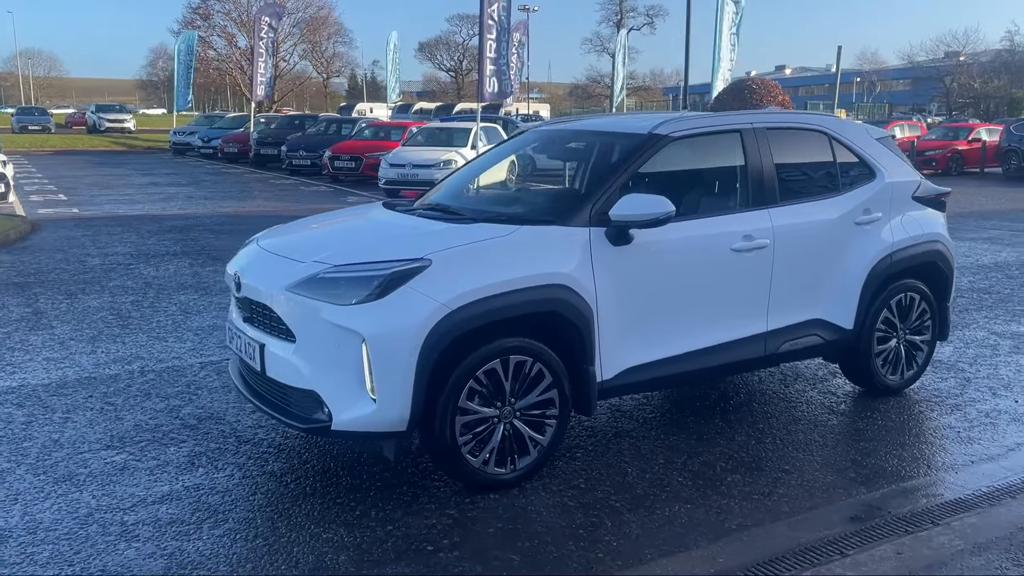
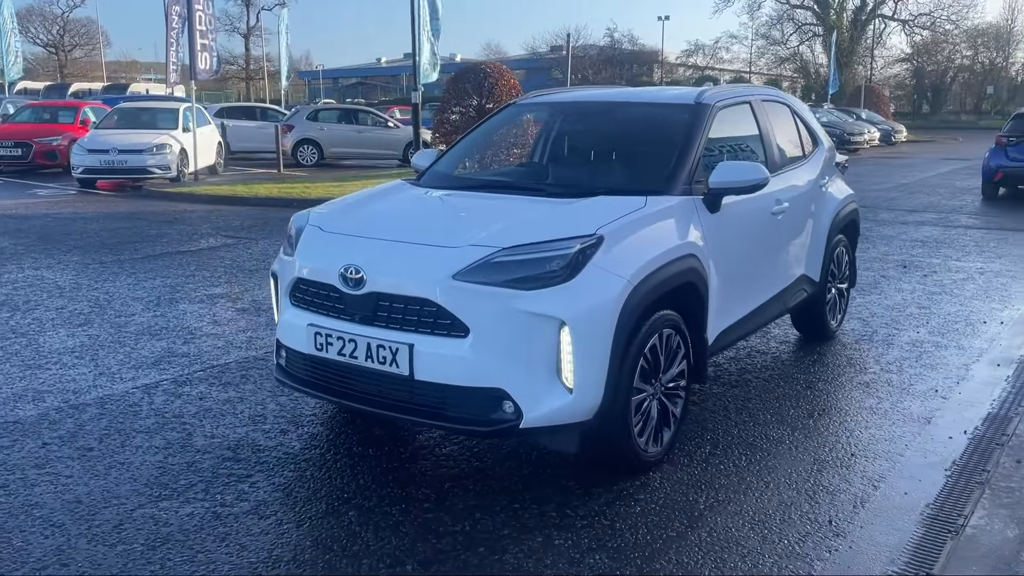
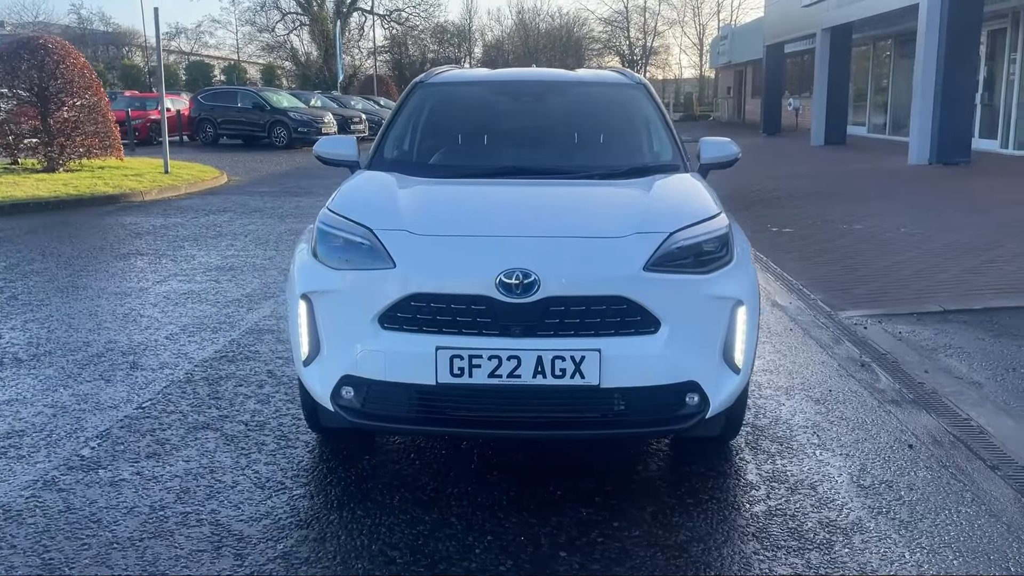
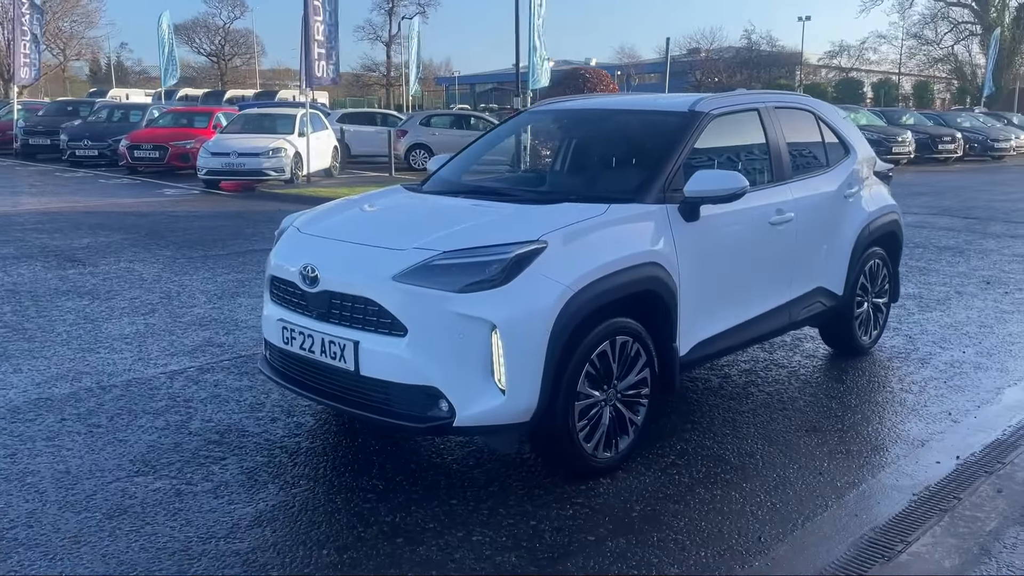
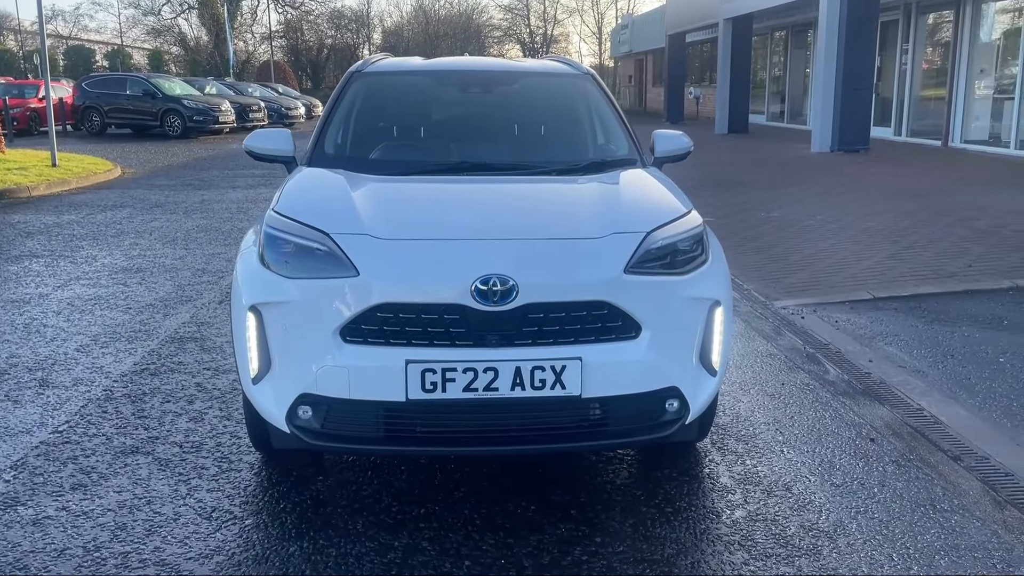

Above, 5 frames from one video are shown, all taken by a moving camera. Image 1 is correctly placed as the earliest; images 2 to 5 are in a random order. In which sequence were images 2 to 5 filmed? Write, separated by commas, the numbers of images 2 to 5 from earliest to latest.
4, 2, 3, 5
